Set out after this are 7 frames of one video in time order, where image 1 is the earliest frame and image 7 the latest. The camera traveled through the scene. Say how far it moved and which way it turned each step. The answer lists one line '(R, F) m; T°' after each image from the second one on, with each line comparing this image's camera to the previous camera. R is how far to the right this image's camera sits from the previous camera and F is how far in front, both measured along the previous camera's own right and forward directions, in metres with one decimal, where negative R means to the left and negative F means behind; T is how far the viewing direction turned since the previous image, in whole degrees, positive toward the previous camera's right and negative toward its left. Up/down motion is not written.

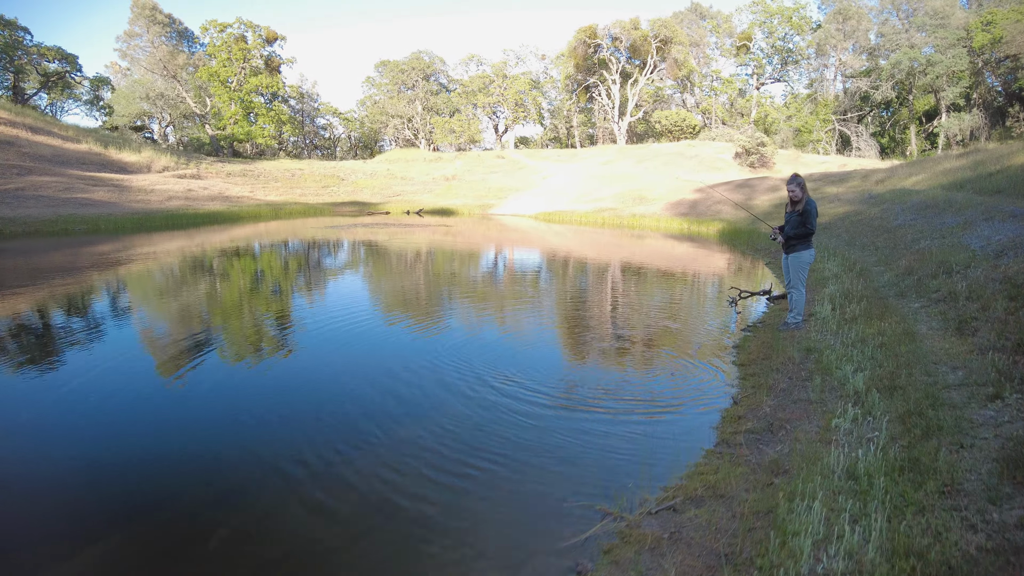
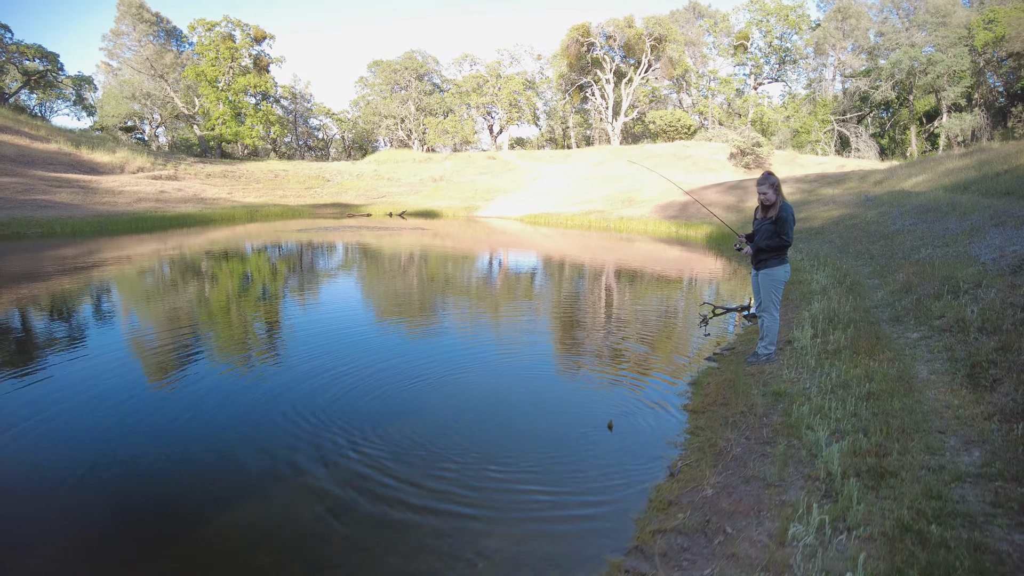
(+0.6, +1.0) m; 0°
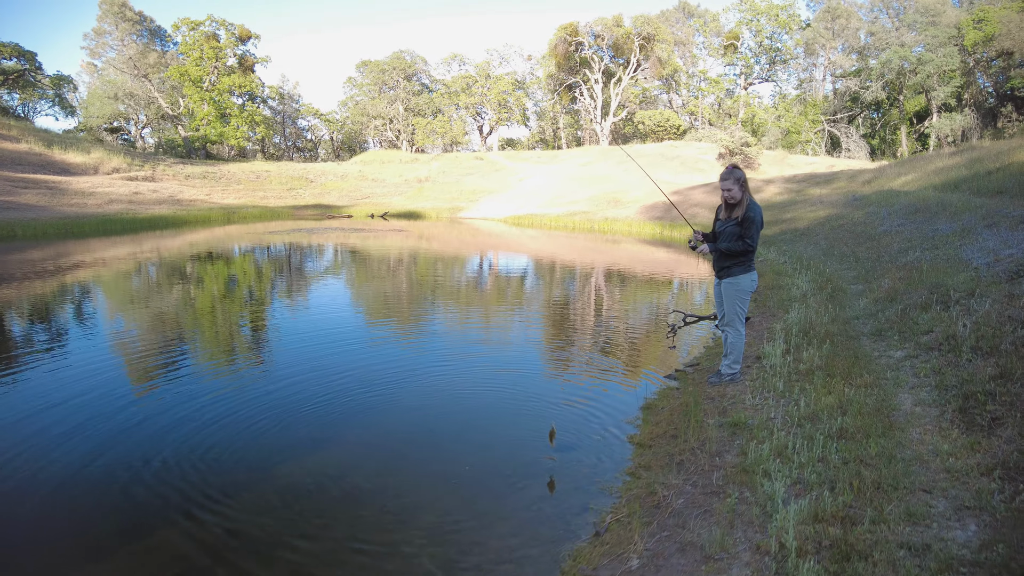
(+0.4, +0.5) m; +1°
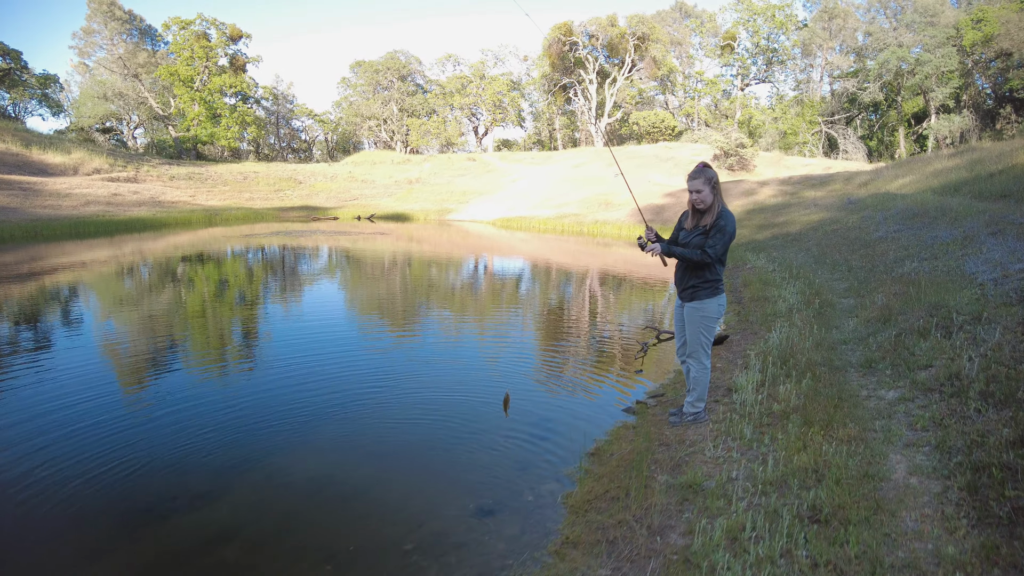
(+0.4, +0.6) m; 0°
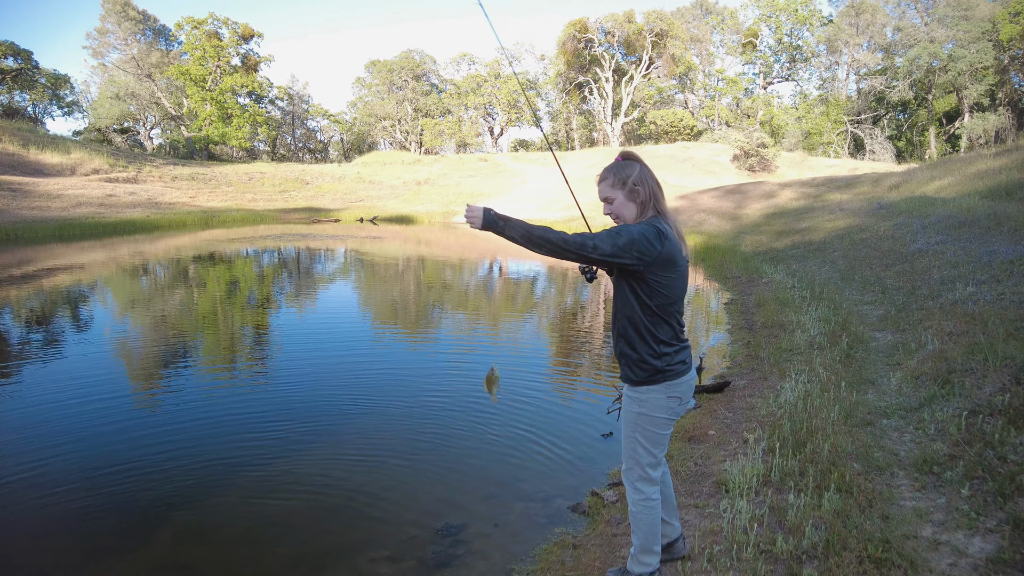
(+0.5, +1.1) m; -2°
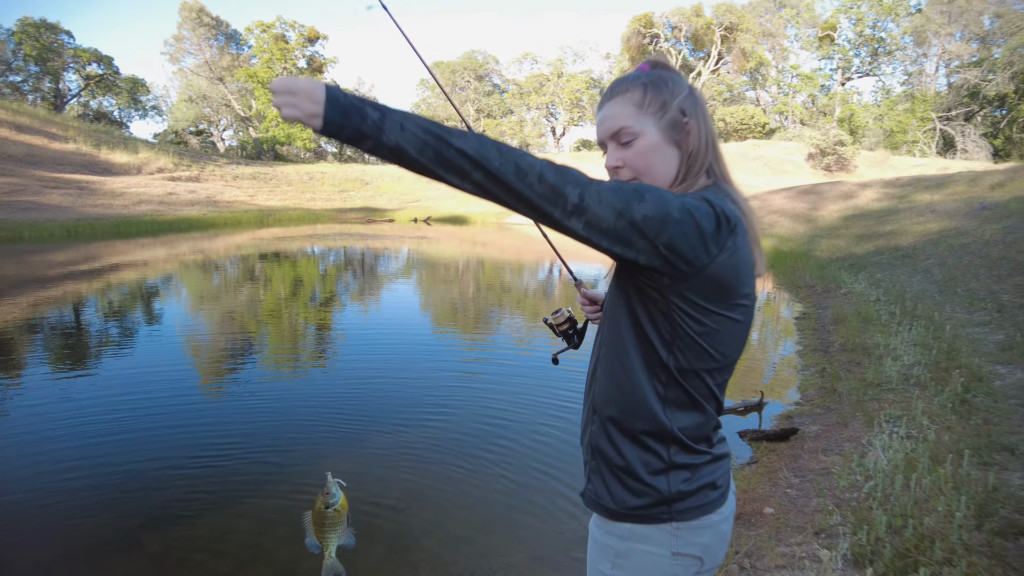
(+0.3, +0.8) m; -6°
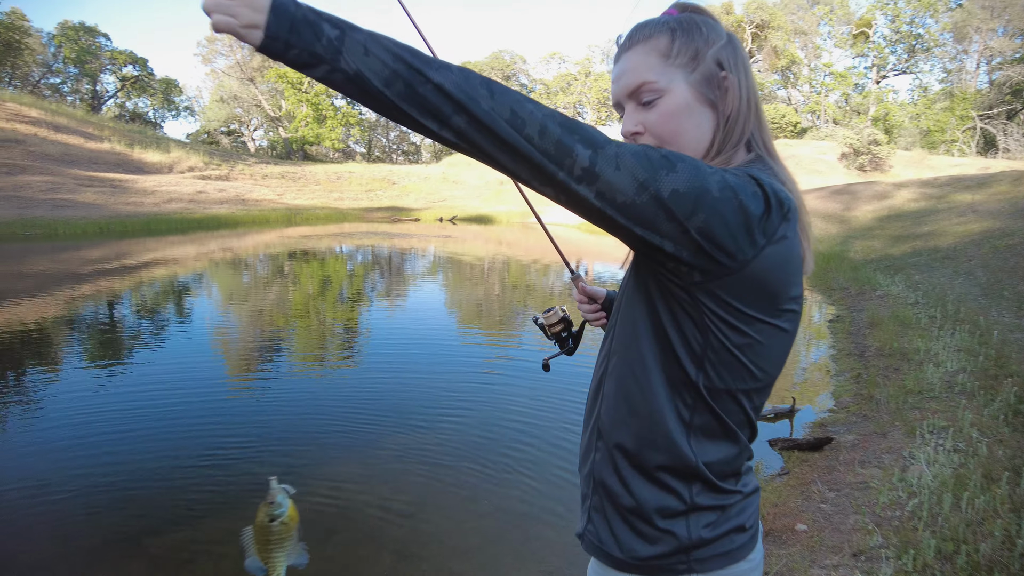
(0.0, +0.1) m; -2°
